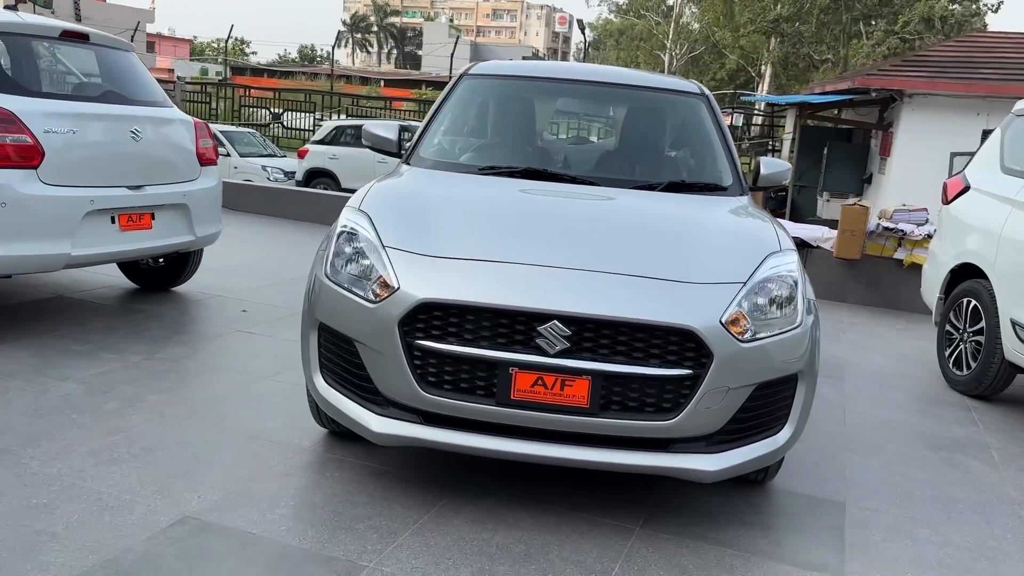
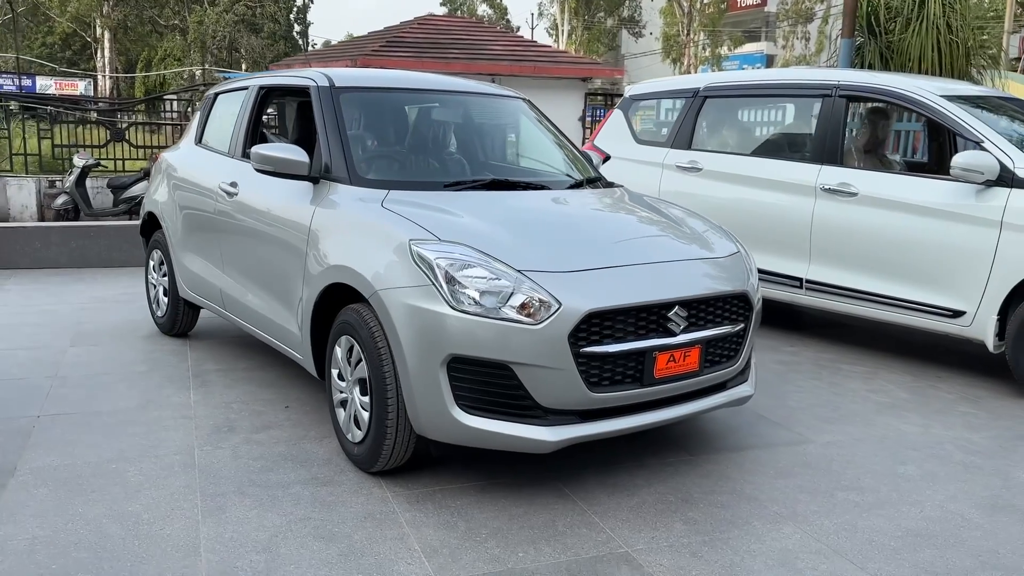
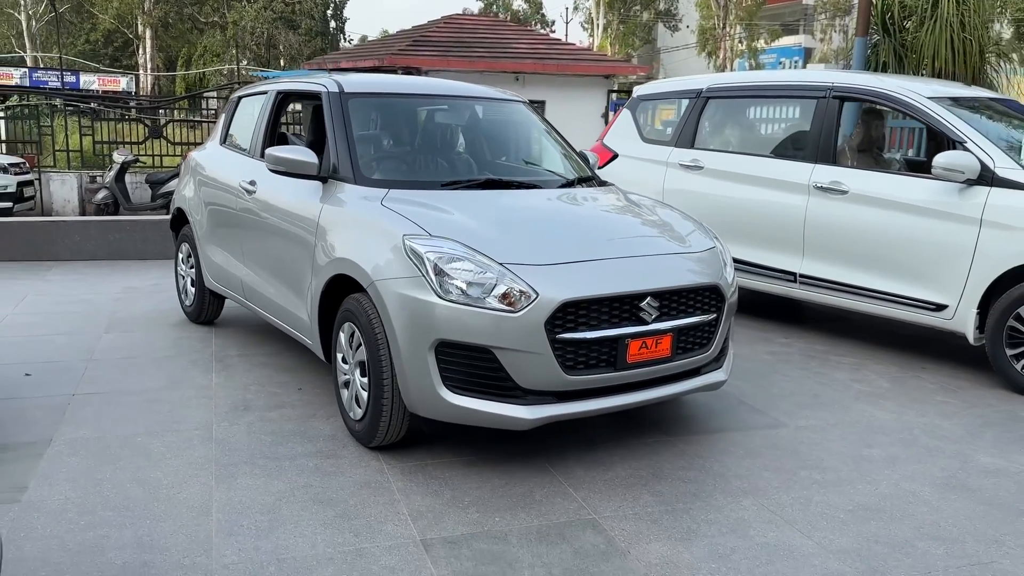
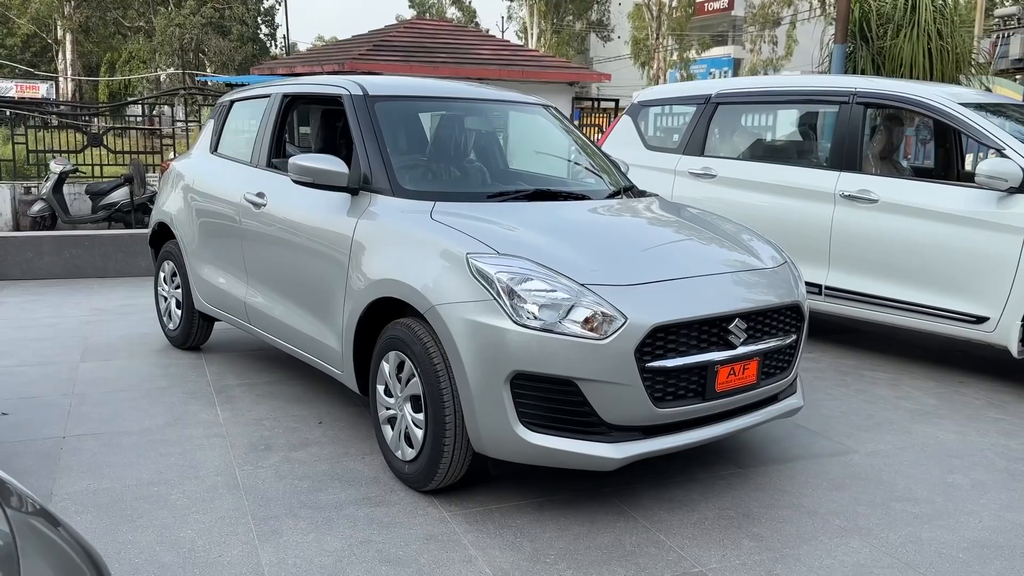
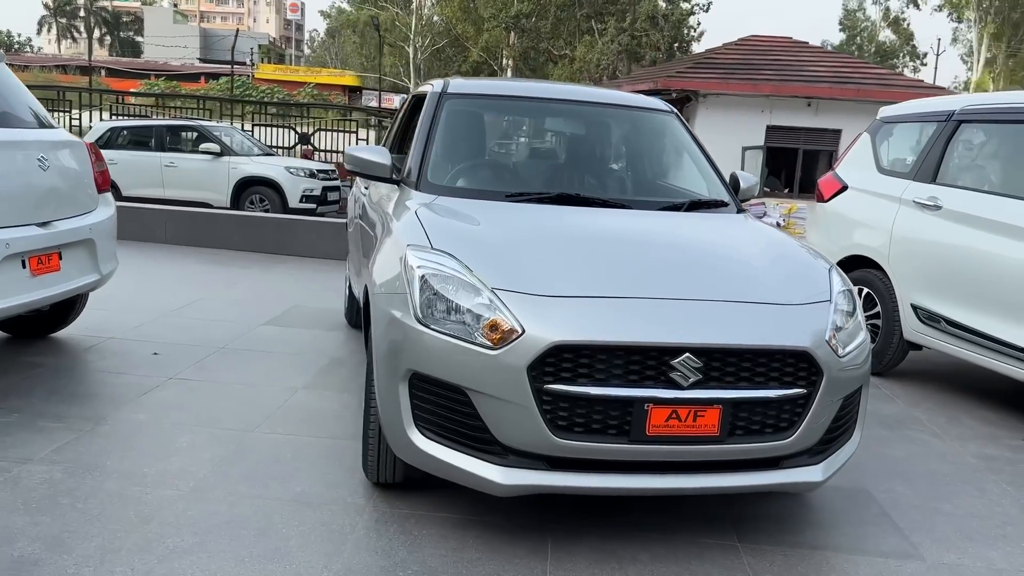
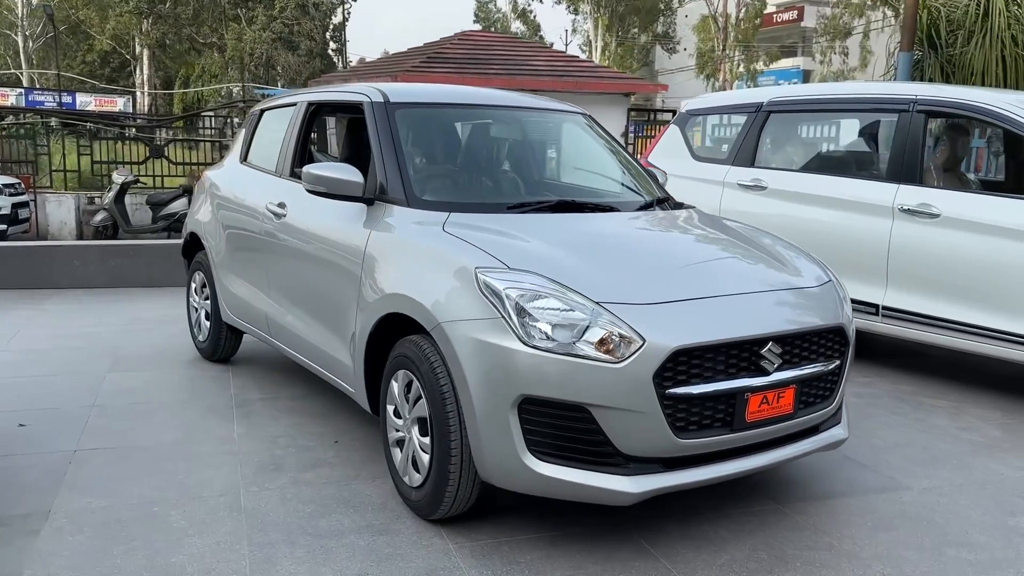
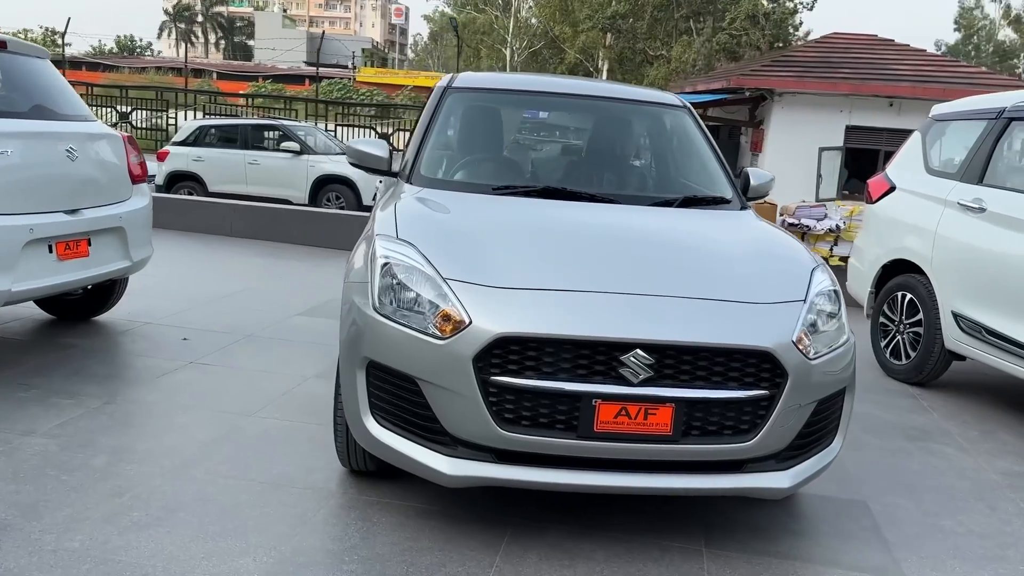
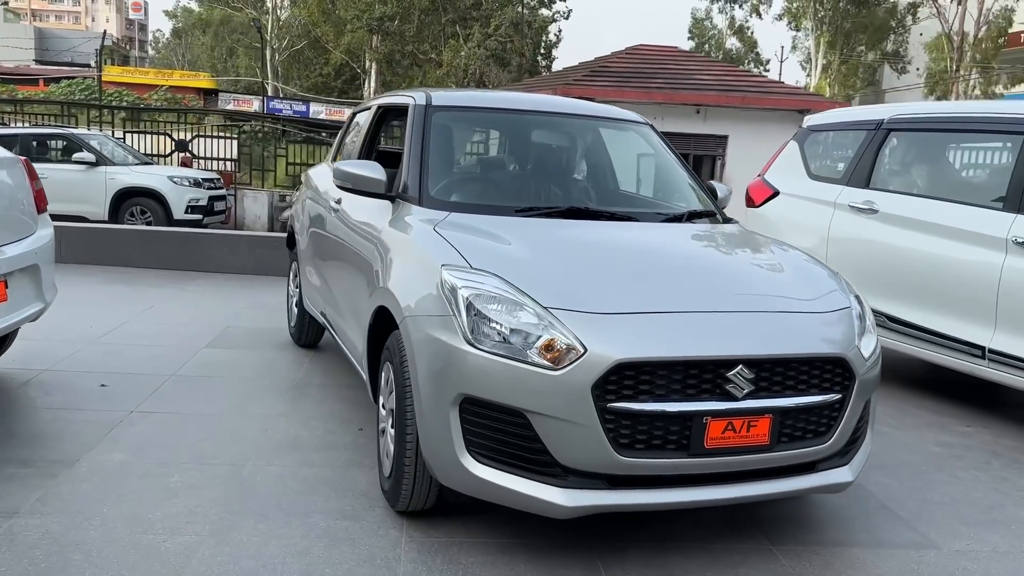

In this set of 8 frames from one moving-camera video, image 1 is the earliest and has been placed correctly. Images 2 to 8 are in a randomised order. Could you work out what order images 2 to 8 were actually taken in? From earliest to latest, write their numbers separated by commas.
7, 5, 8, 6, 4, 2, 3
